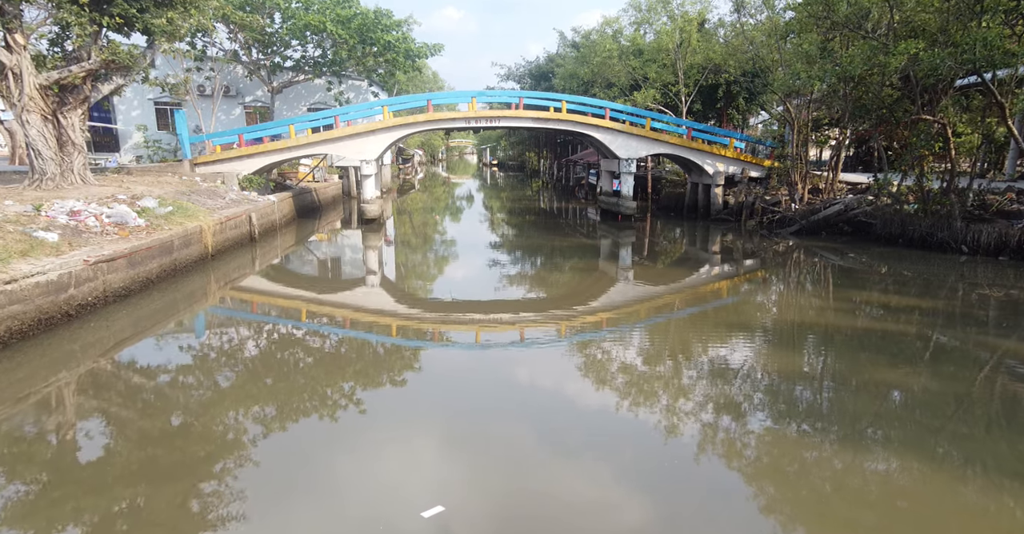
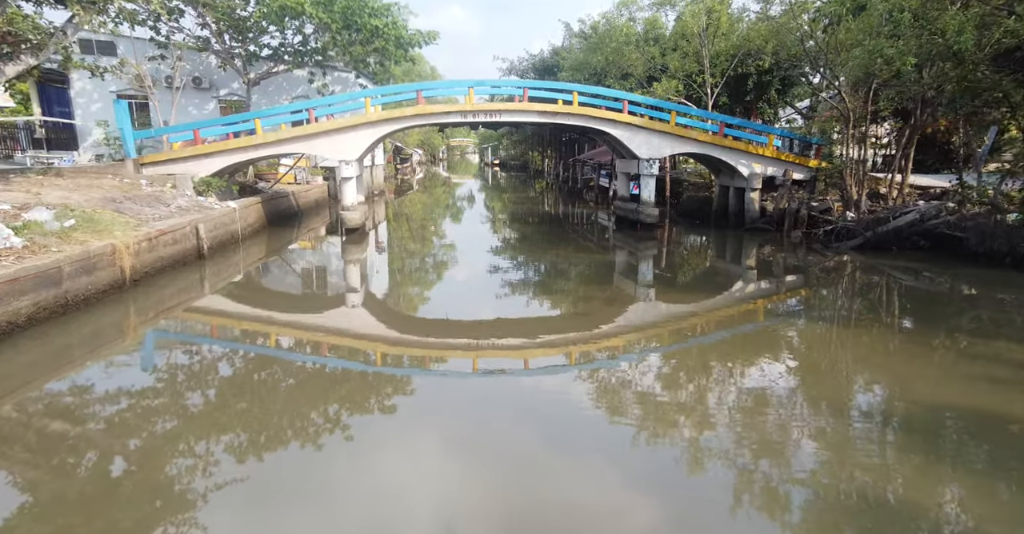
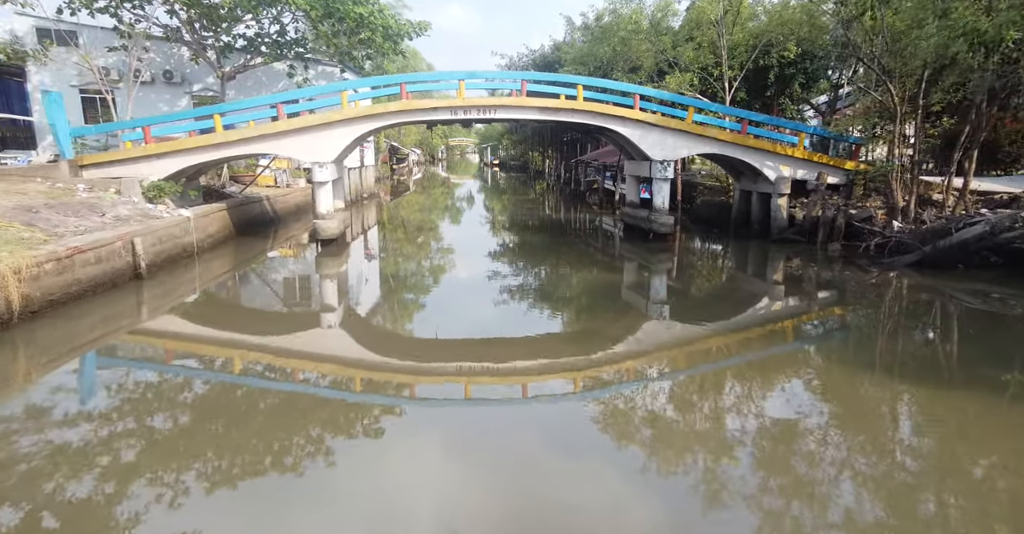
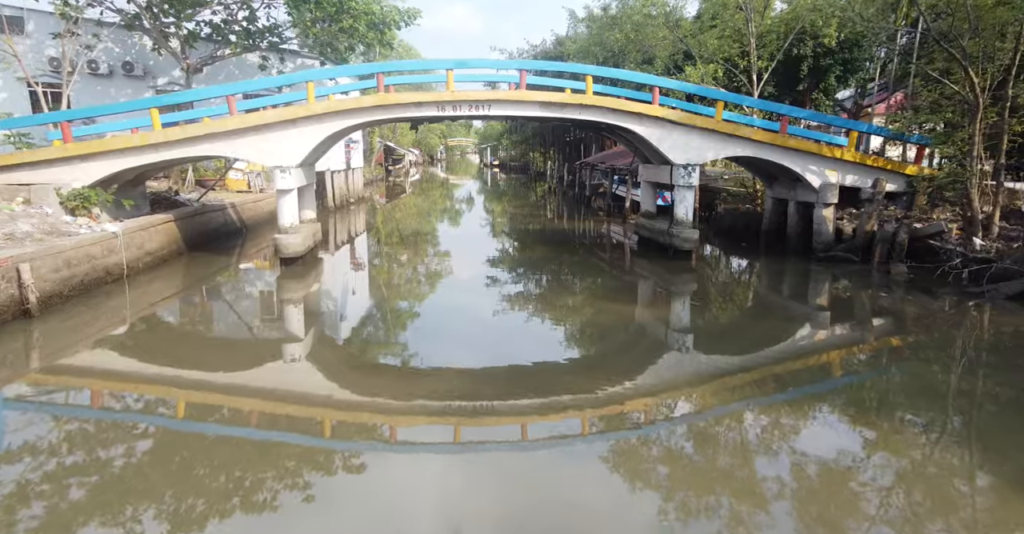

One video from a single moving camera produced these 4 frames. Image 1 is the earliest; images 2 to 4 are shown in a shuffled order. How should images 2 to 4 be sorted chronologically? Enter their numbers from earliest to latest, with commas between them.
2, 3, 4
